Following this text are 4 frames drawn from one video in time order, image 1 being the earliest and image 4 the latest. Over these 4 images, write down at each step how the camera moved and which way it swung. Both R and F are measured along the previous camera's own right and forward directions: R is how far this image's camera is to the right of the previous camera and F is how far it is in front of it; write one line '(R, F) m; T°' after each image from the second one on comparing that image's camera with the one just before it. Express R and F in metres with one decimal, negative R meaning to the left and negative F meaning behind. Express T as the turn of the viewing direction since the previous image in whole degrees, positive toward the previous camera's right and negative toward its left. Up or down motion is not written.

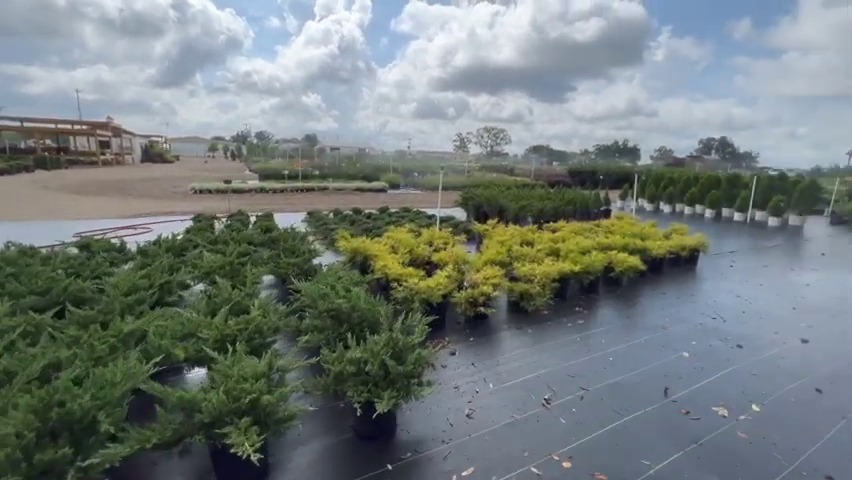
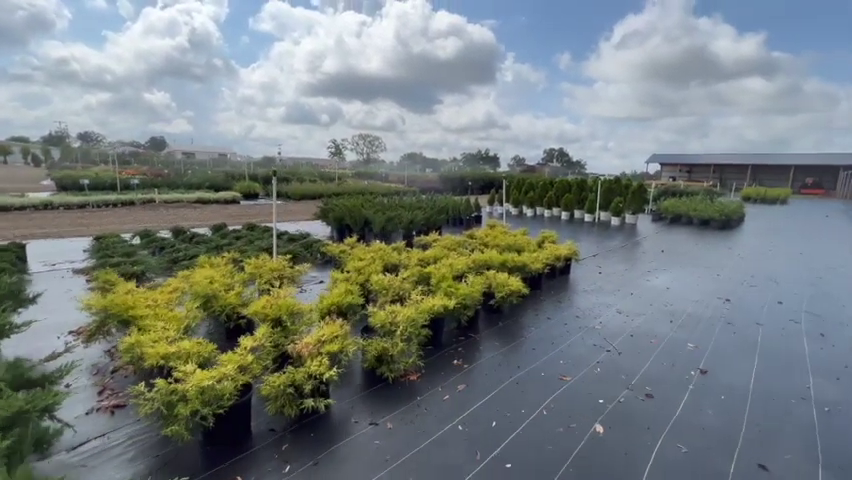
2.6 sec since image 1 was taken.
(+0.5, +1.2) m; +18°
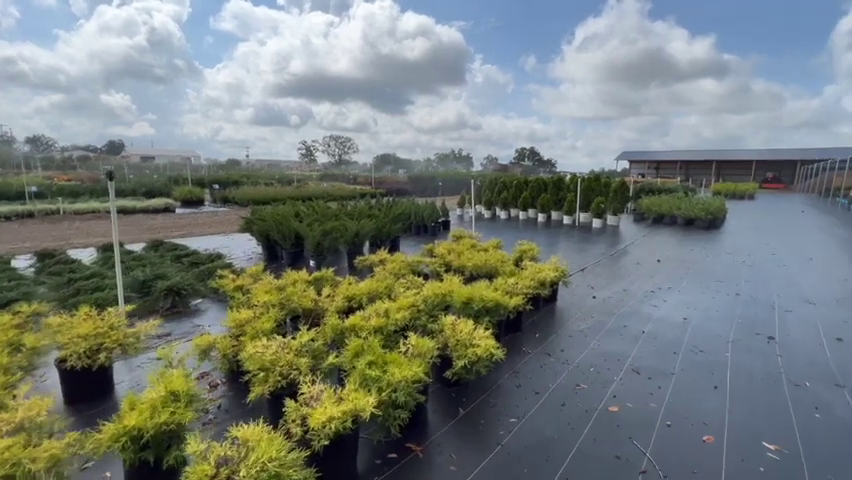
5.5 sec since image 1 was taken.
(+0.4, +1.4) m; +4°
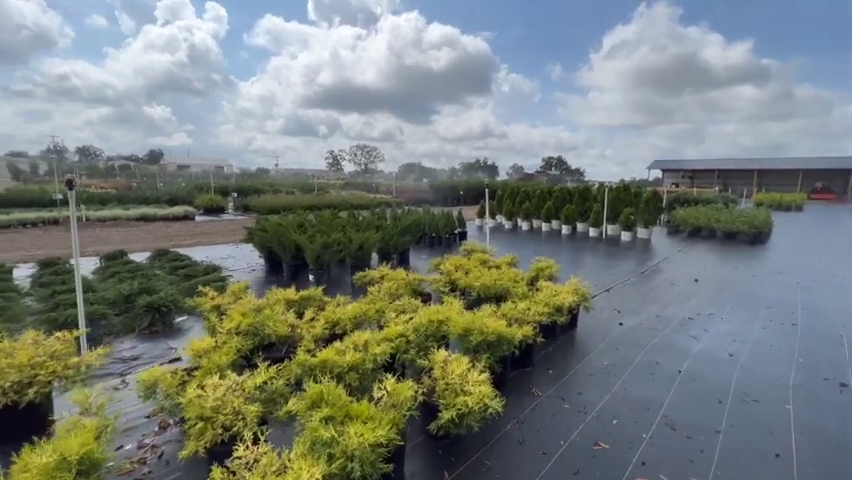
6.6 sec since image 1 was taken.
(+0.2, +0.4) m; -4°
